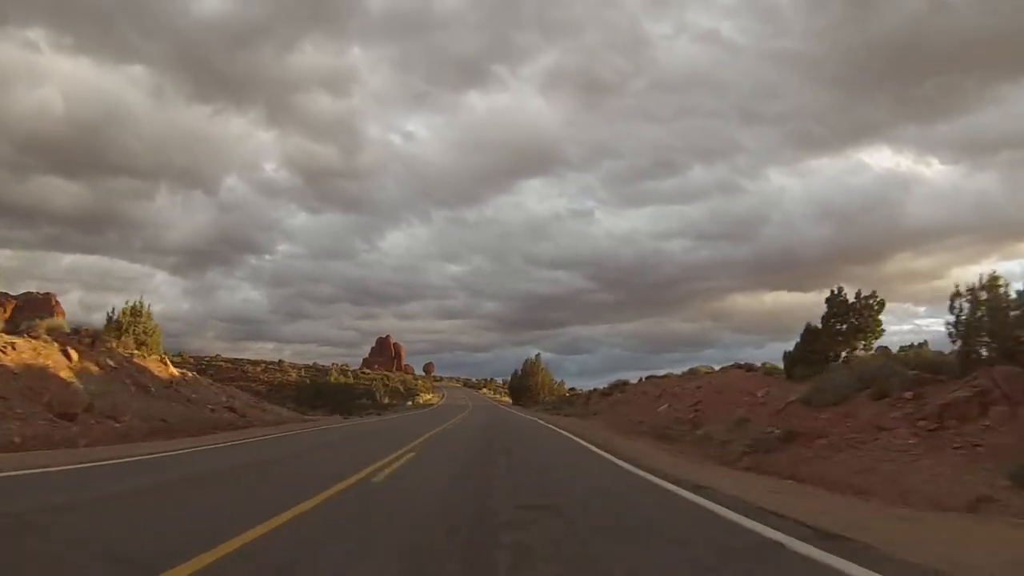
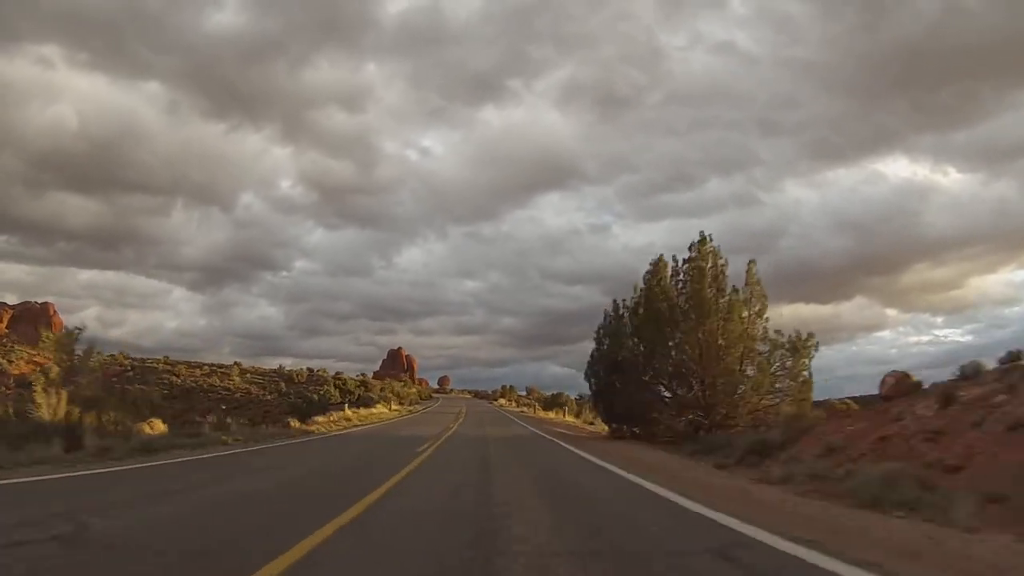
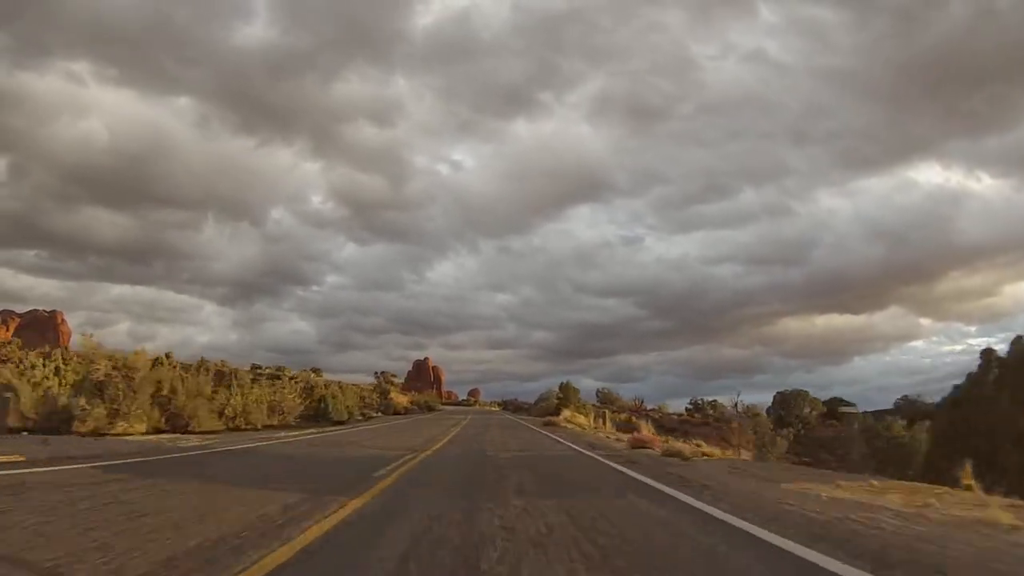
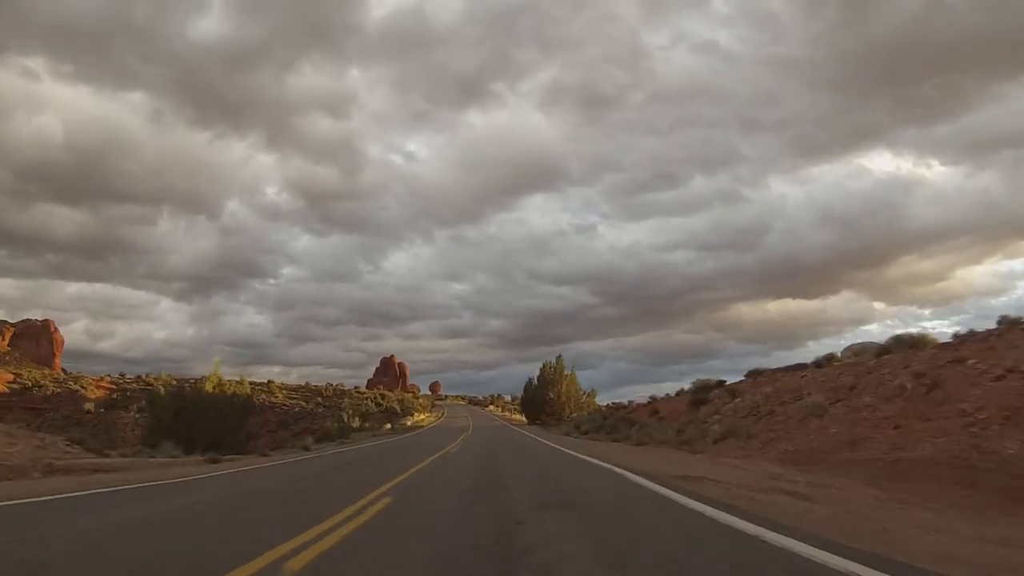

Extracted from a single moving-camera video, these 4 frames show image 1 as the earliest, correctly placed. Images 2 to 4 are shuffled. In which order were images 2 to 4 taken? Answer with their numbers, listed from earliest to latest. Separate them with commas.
4, 2, 3
